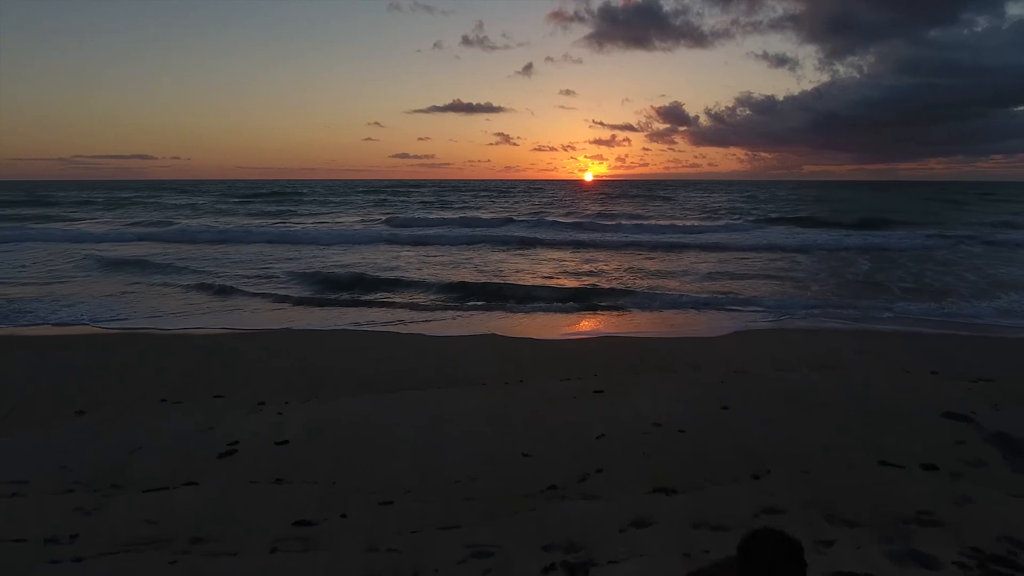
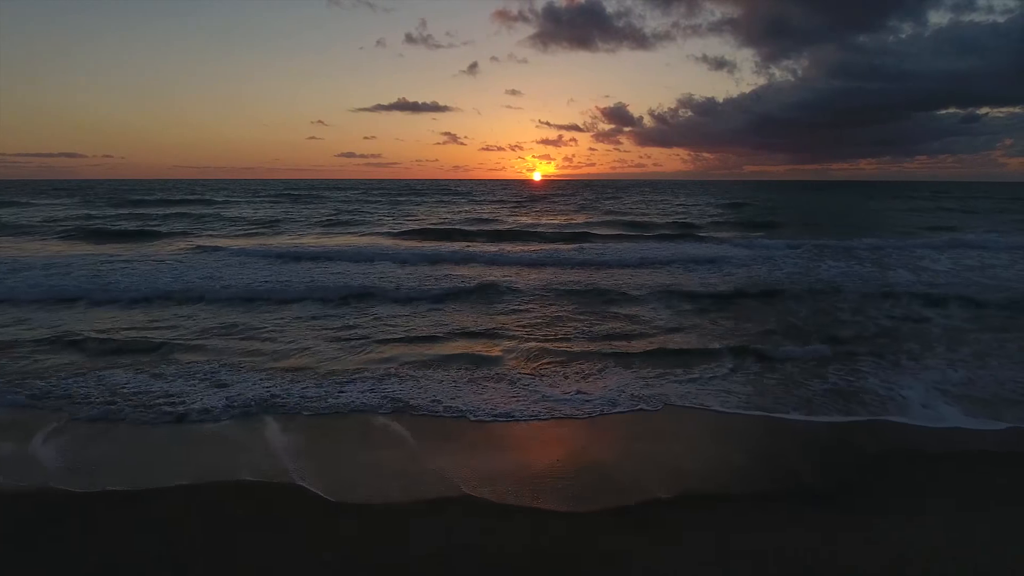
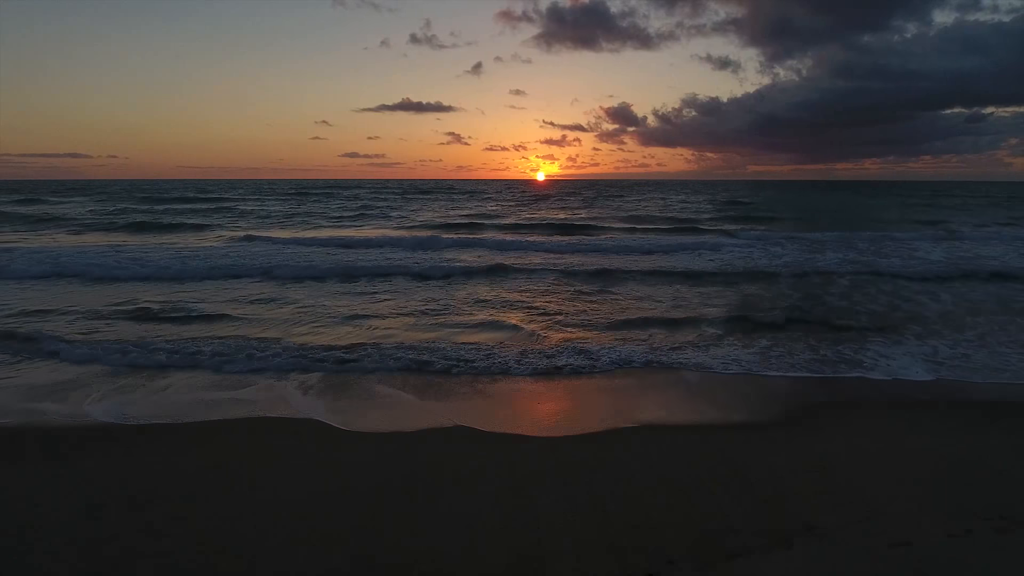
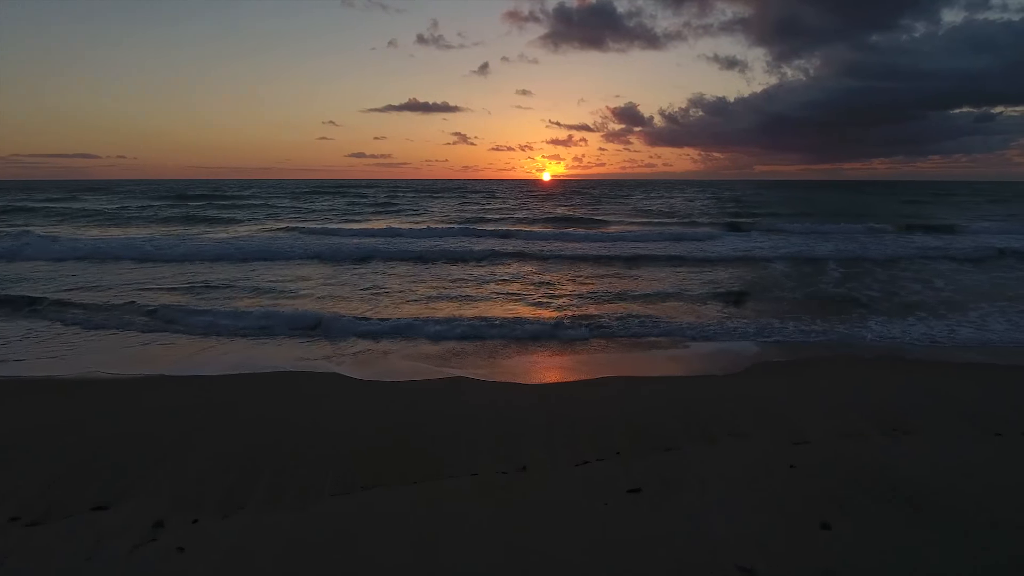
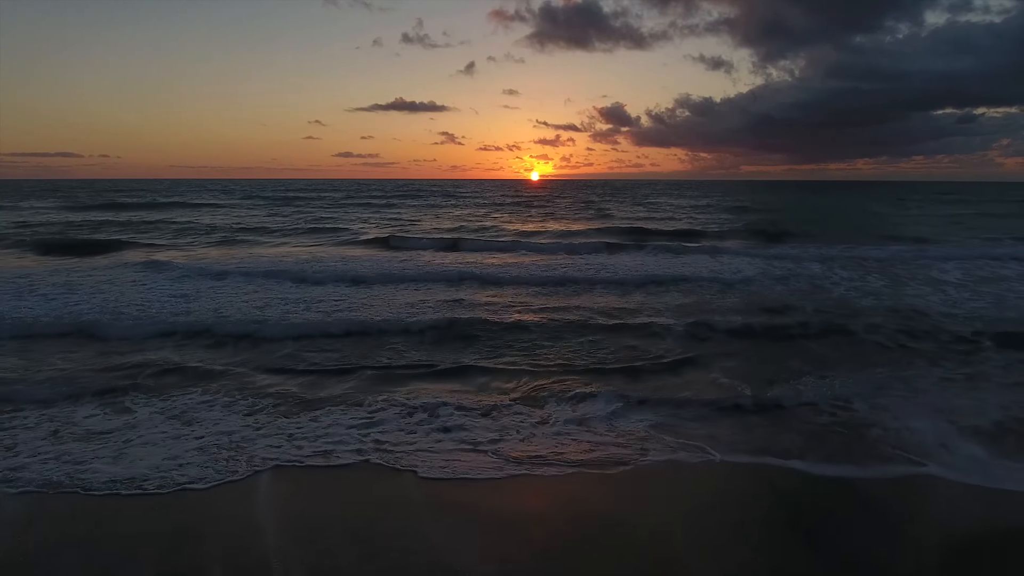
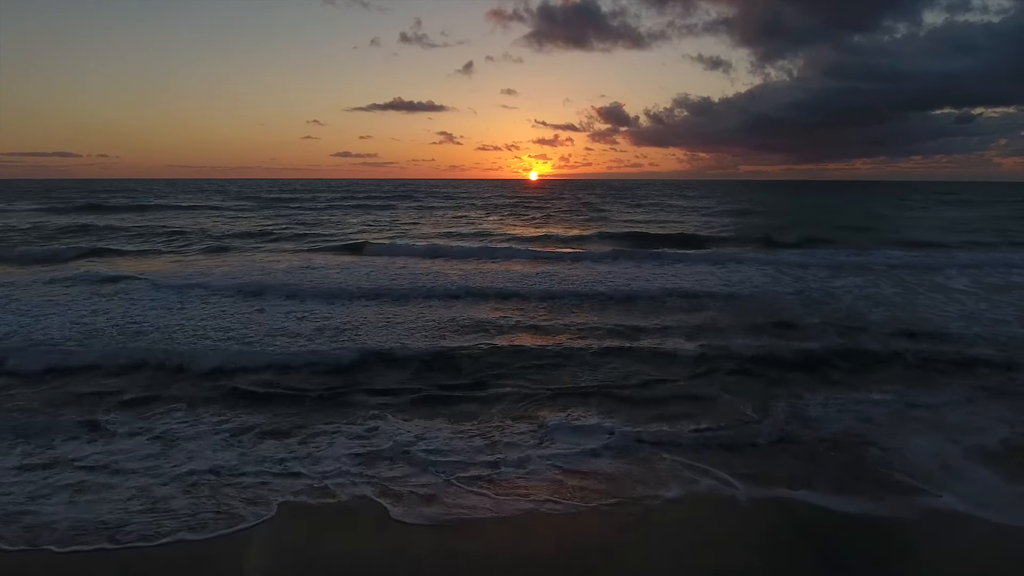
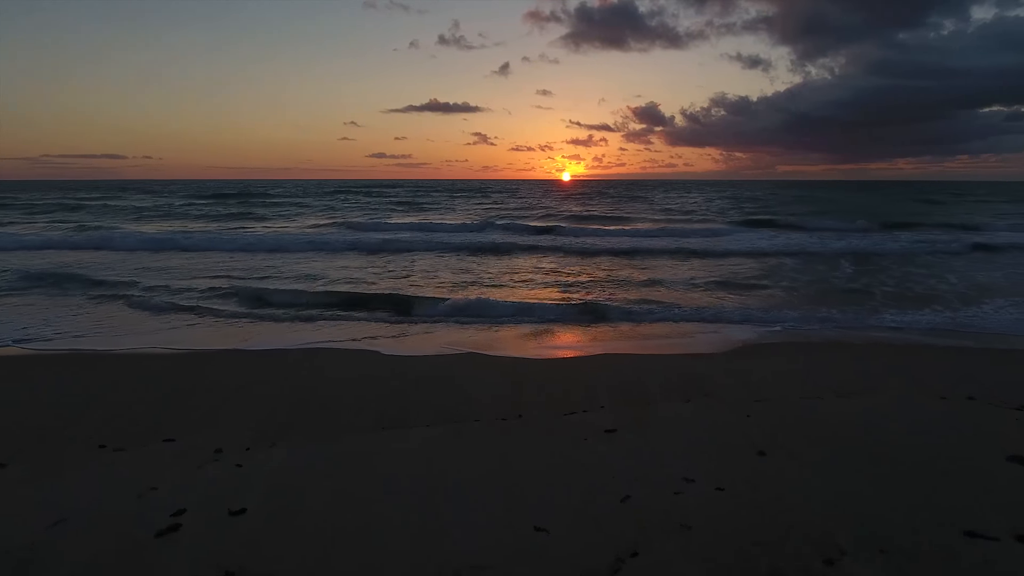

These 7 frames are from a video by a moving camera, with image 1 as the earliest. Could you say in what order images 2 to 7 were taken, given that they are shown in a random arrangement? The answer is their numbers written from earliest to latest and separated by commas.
7, 4, 3, 2, 5, 6
